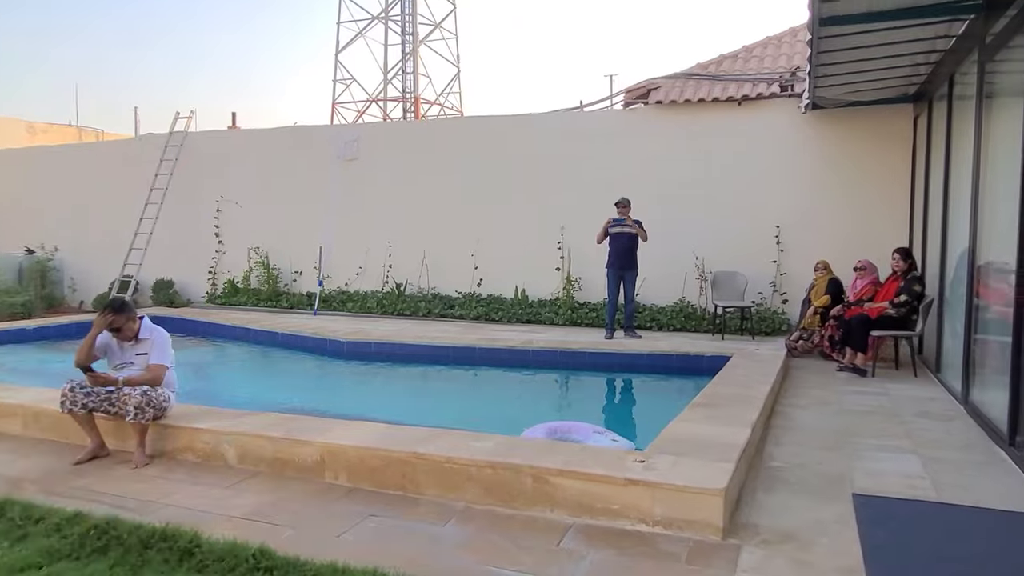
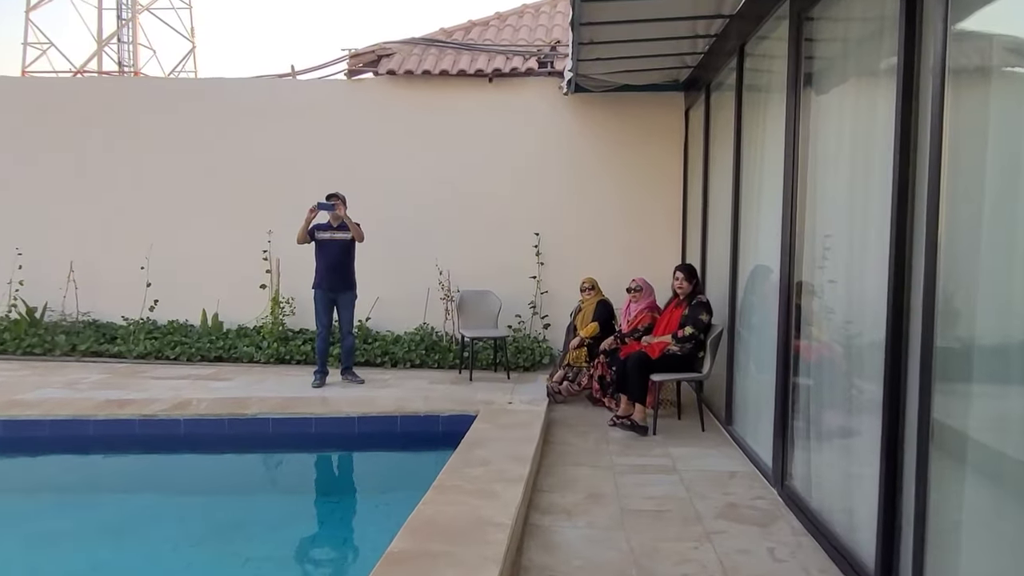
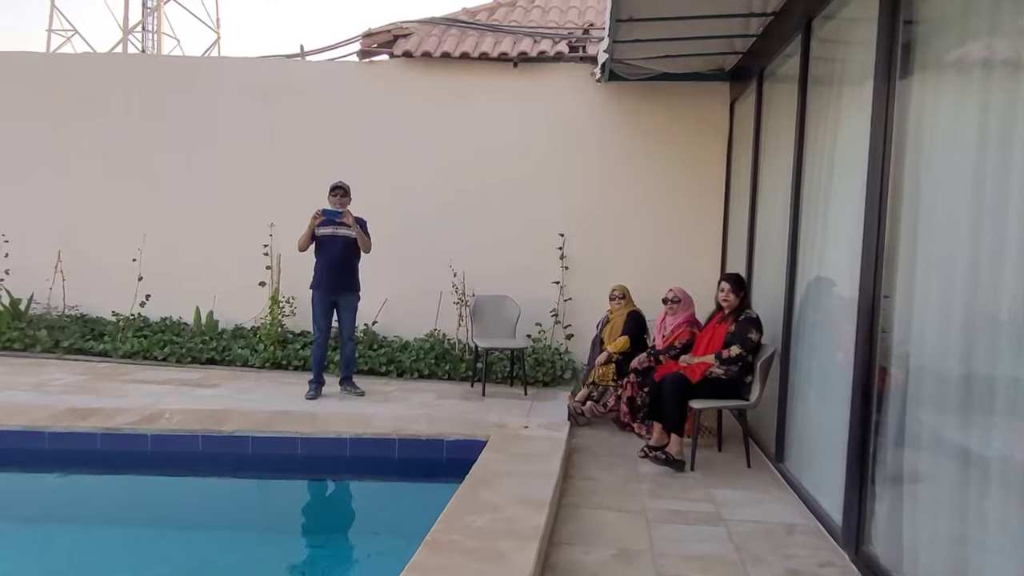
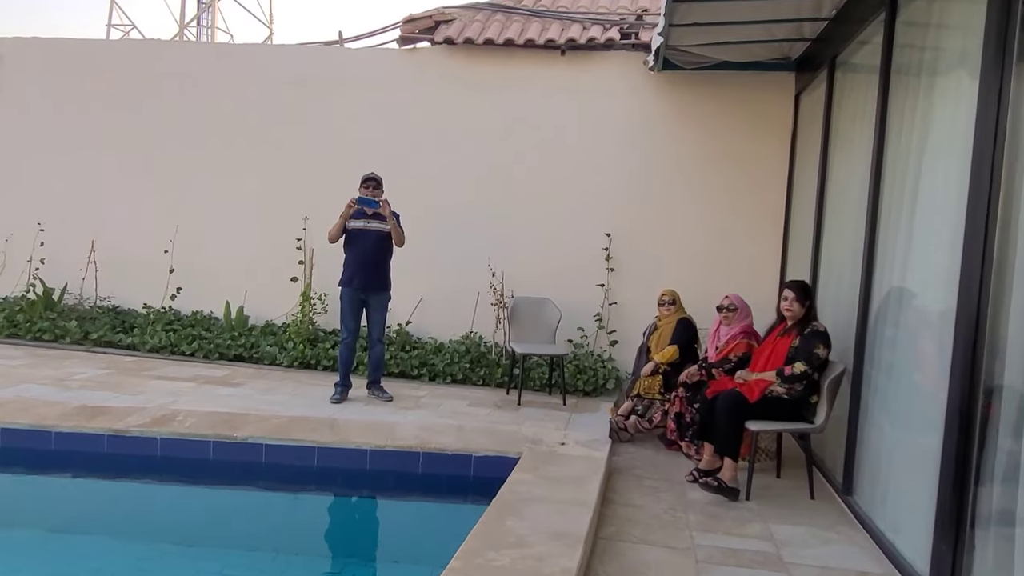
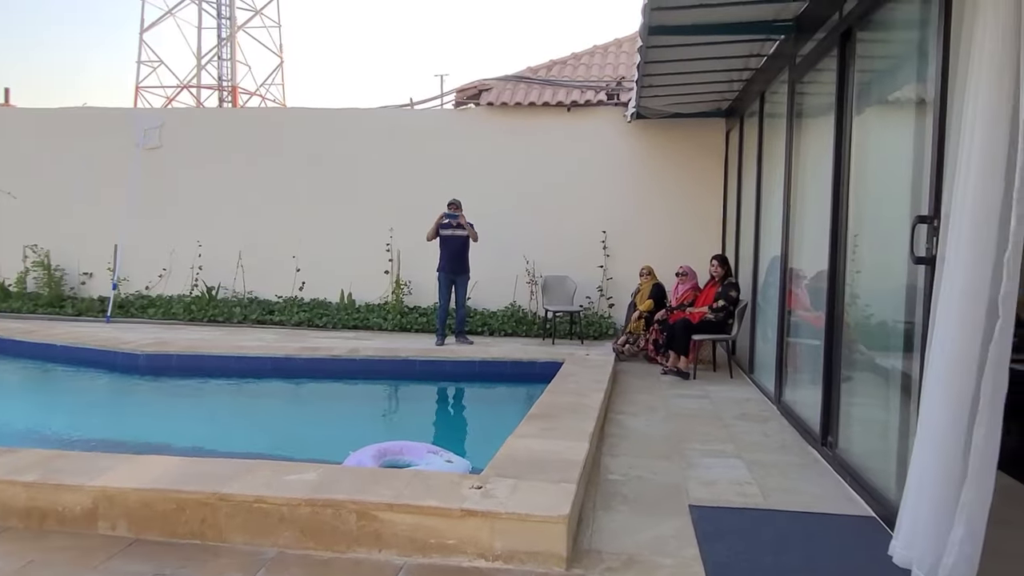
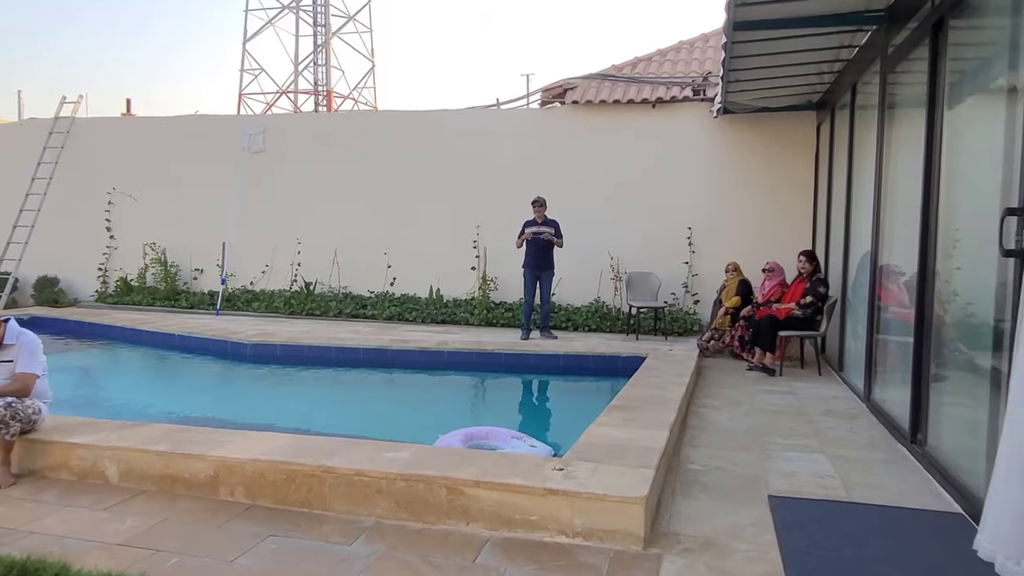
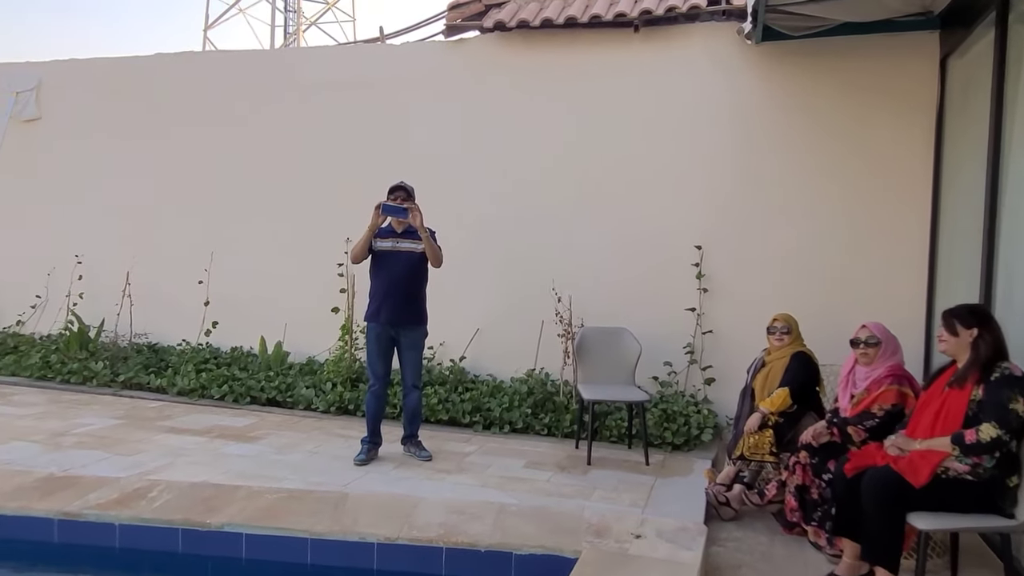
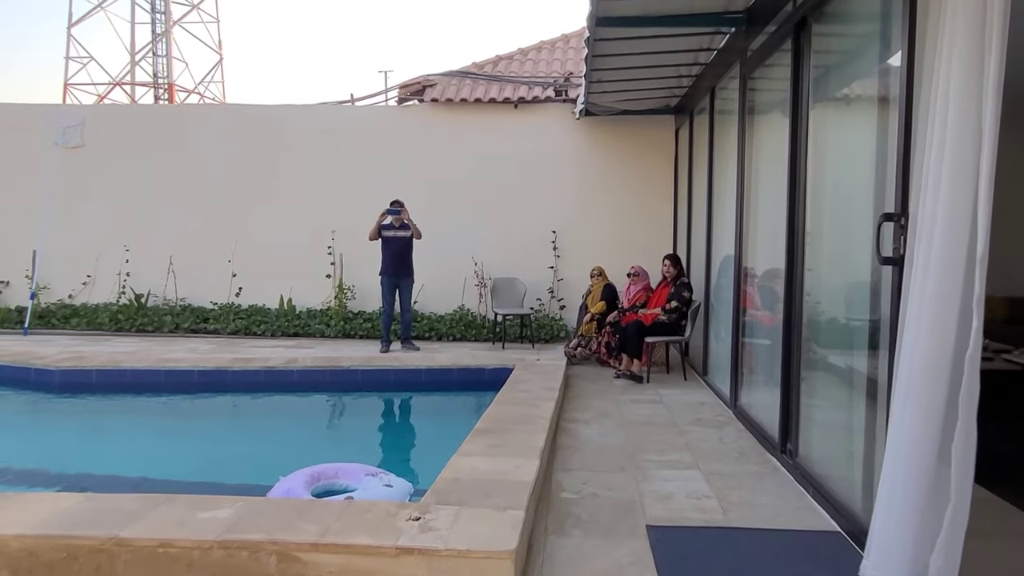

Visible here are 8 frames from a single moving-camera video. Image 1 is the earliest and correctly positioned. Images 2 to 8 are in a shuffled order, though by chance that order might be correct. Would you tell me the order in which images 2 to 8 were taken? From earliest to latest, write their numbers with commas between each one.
6, 5, 8, 2, 3, 4, 7
